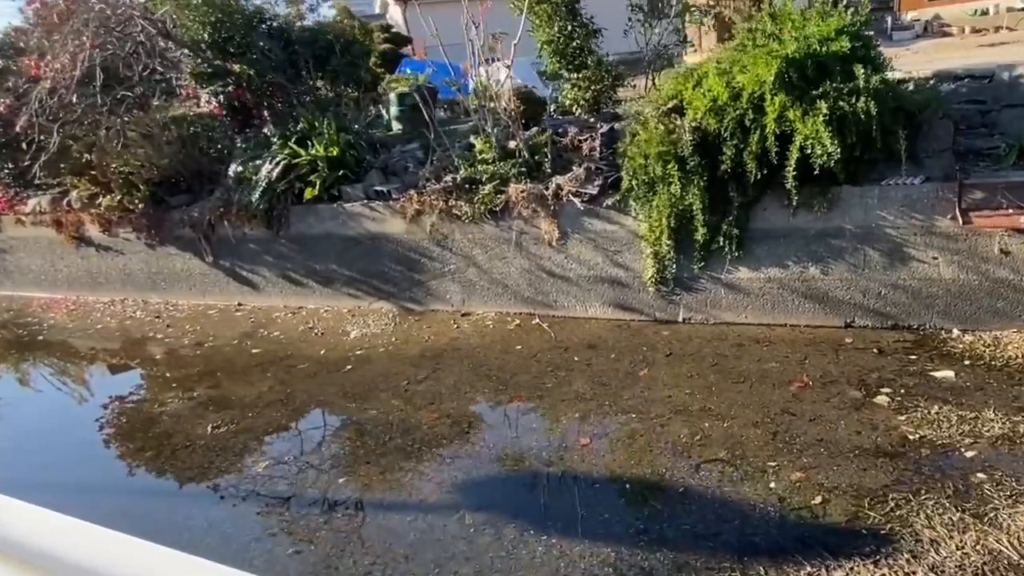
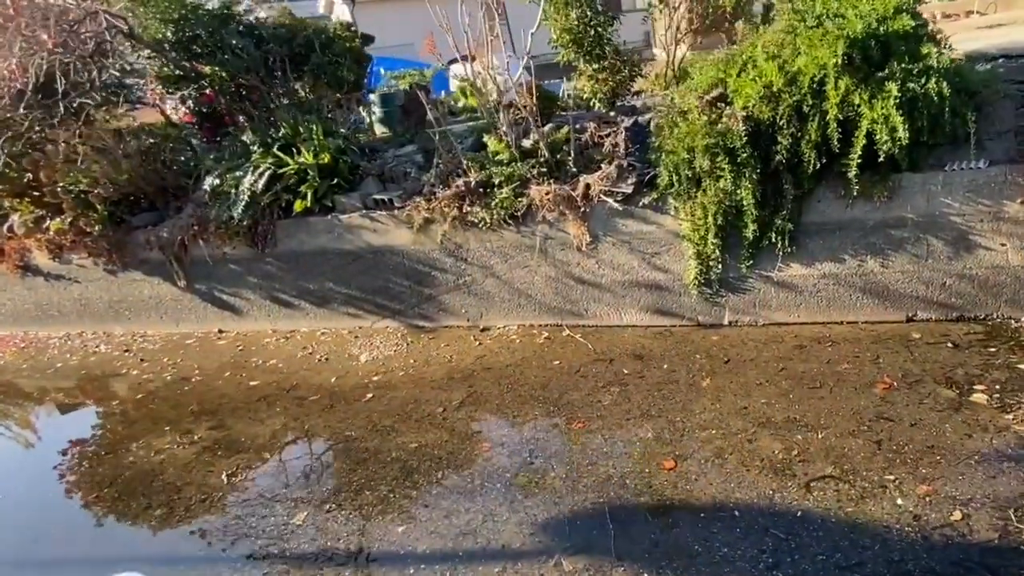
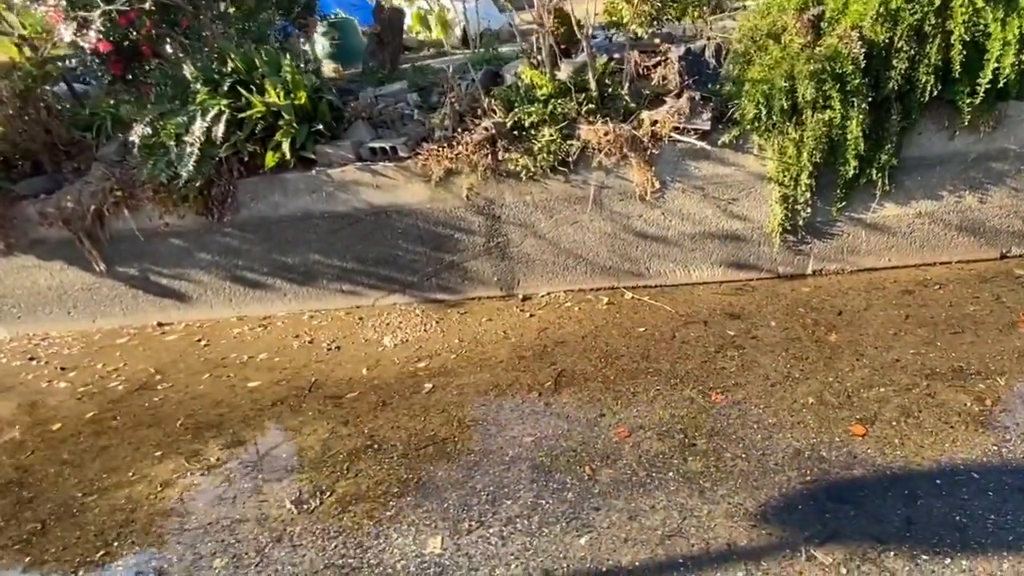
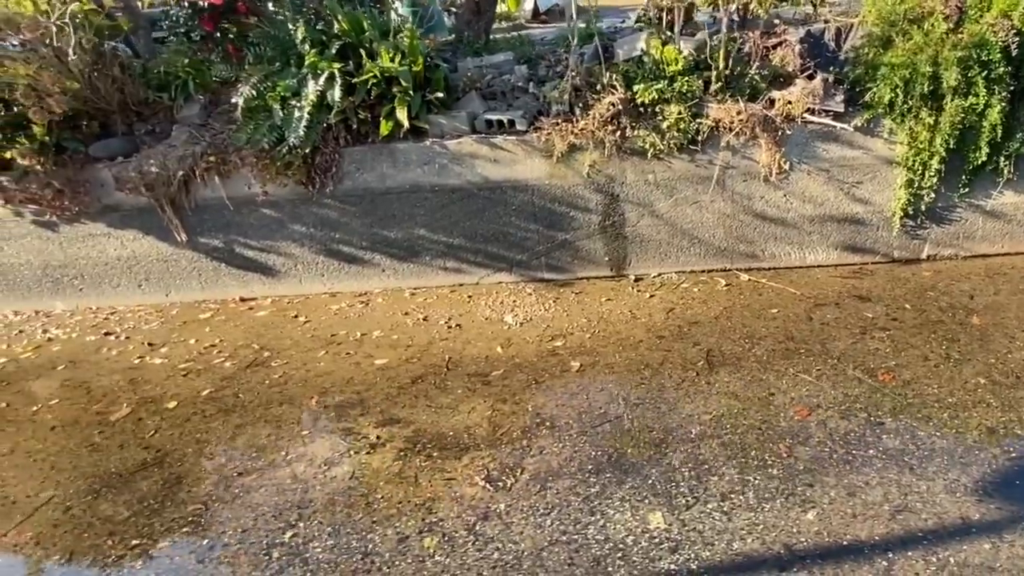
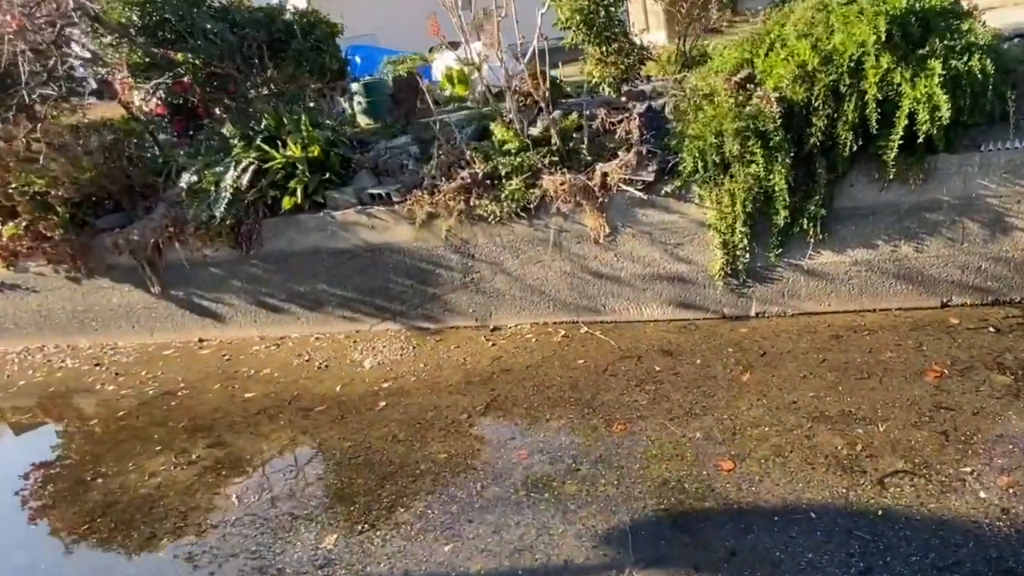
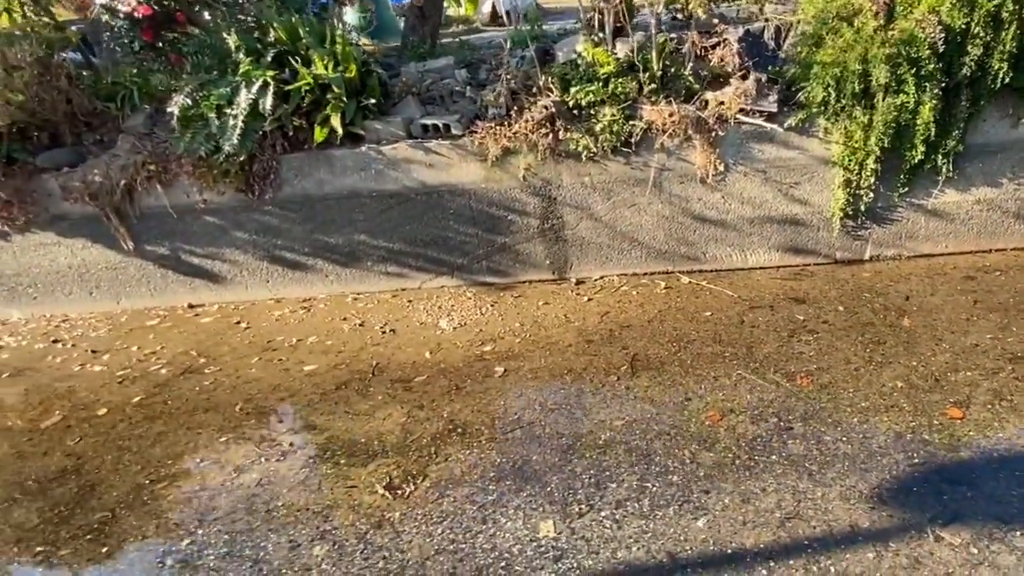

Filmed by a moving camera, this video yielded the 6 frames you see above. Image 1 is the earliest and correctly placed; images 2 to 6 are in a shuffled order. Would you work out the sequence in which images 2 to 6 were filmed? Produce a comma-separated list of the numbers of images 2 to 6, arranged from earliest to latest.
2, 5, 3, 6, 4
